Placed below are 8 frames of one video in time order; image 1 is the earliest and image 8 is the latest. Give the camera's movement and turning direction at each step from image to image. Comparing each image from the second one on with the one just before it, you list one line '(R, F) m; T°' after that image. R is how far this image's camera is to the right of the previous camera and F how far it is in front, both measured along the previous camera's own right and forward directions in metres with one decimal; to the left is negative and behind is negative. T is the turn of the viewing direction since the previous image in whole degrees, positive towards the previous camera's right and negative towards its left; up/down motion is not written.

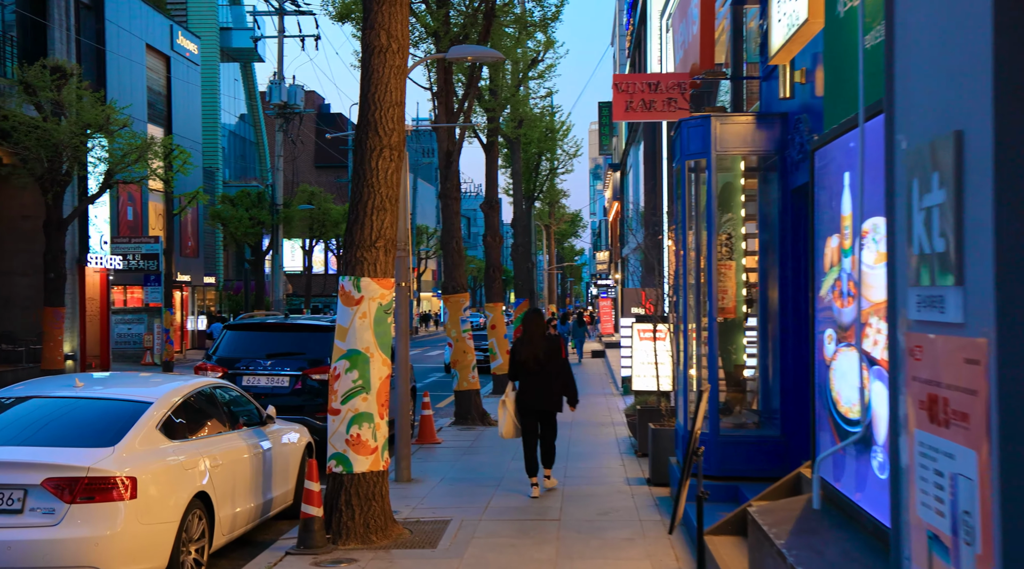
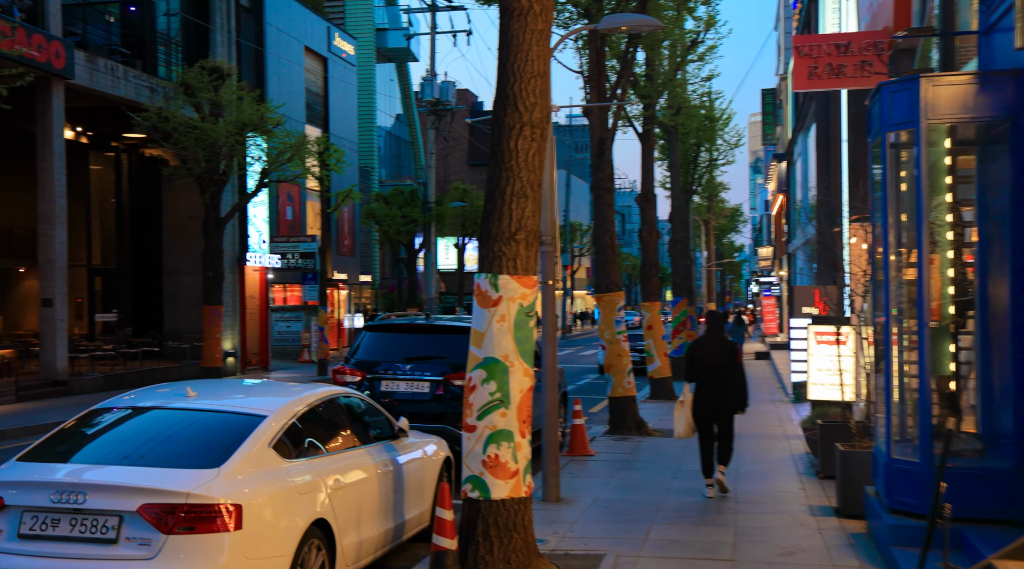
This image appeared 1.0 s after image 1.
(0.0, +0.7) m; -8°
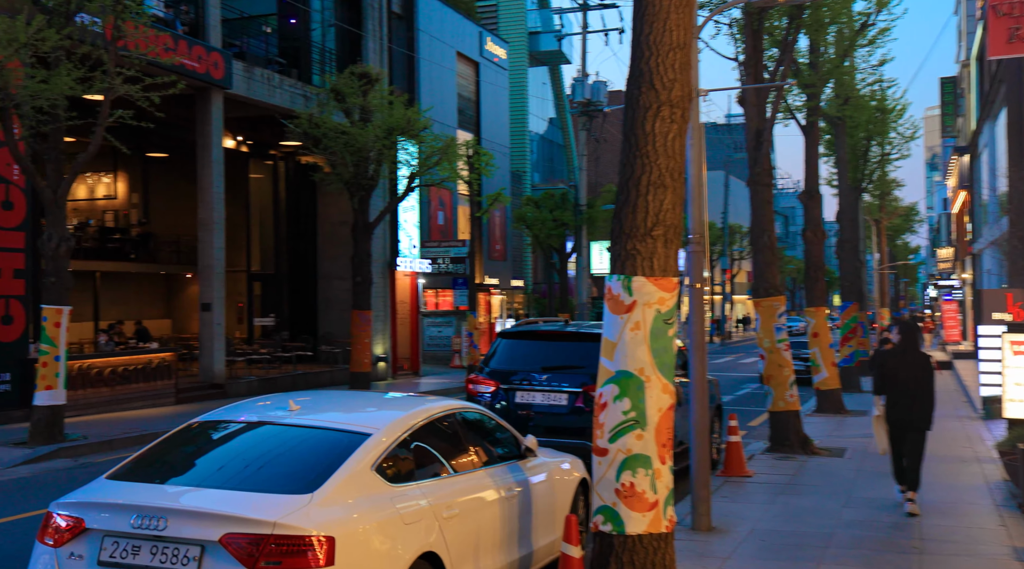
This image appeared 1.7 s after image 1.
(+0.1, +0.6) m; -8°
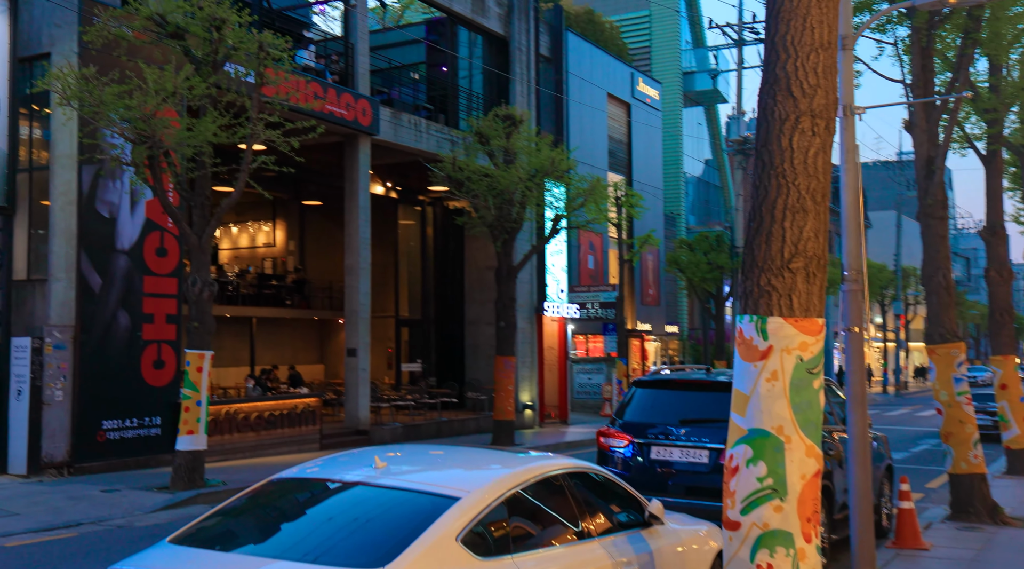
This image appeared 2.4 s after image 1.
(+0.2, +0.8) m; -8°
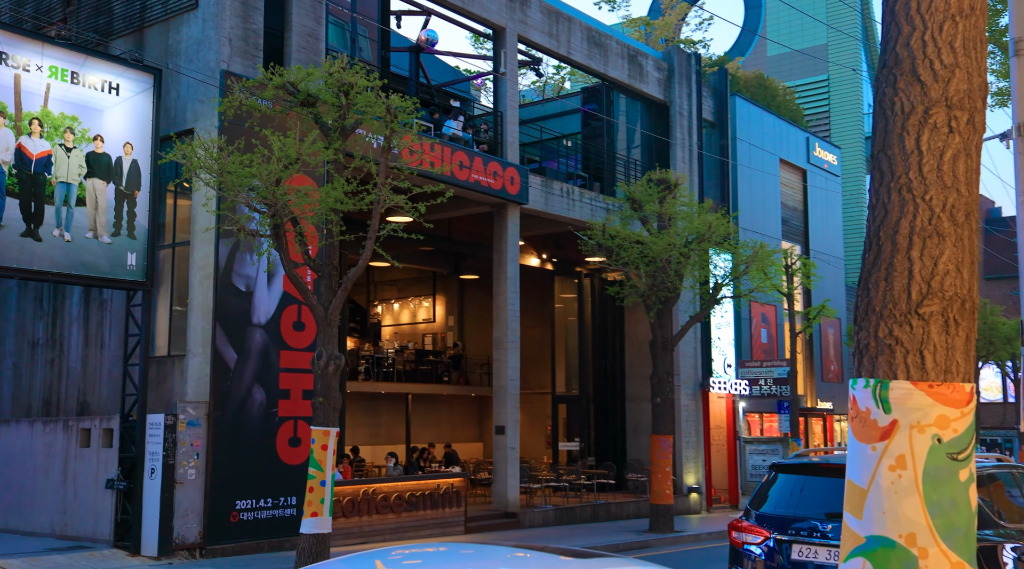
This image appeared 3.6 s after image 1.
(+0.6, +1.3) m; -9°
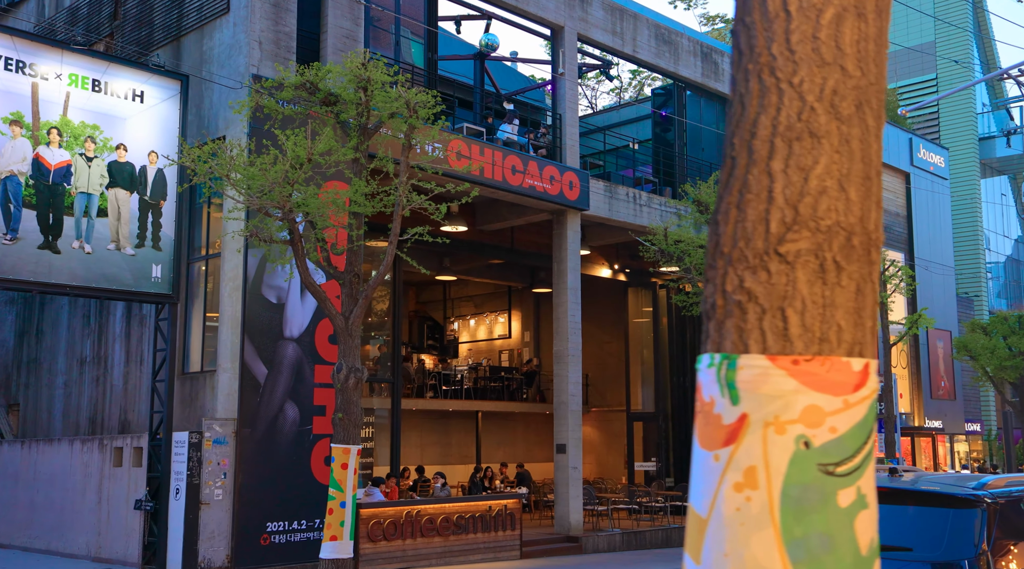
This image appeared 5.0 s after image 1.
(+1.1, +1.3) m; -6°
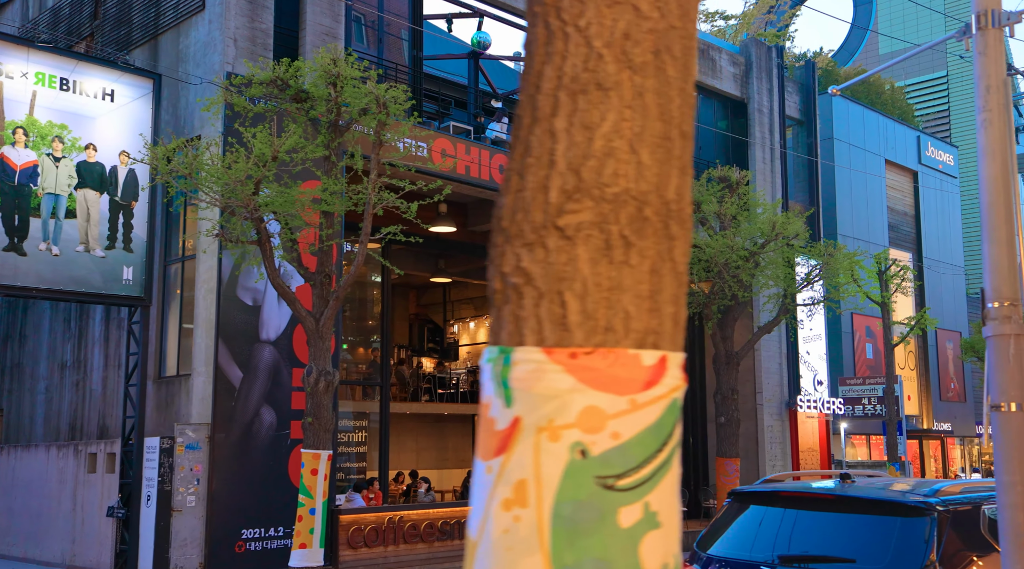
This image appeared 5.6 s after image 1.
(+0.6, +0.4) m; -1°
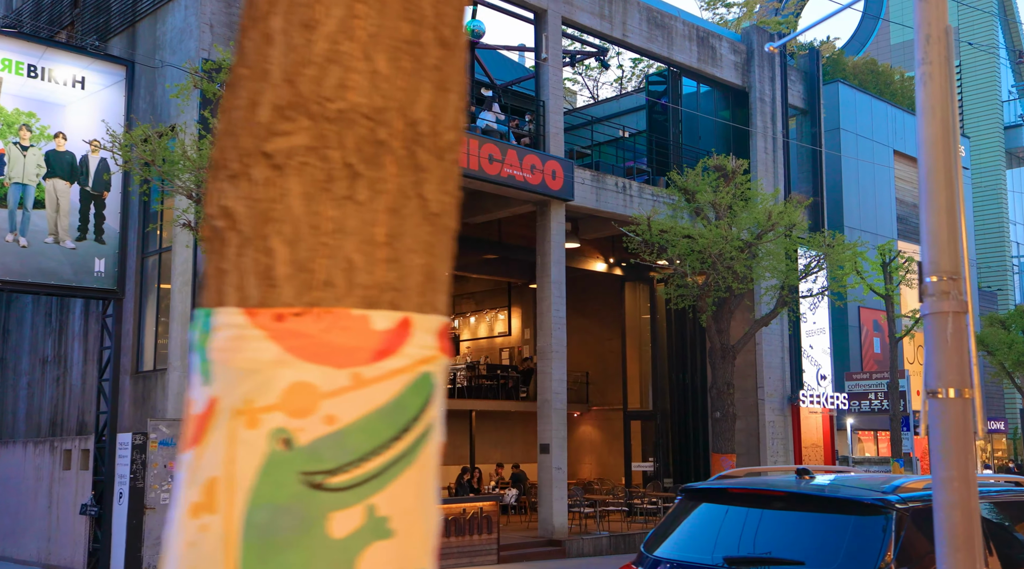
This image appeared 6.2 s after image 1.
(+0.5, +0.5) m; -1°
